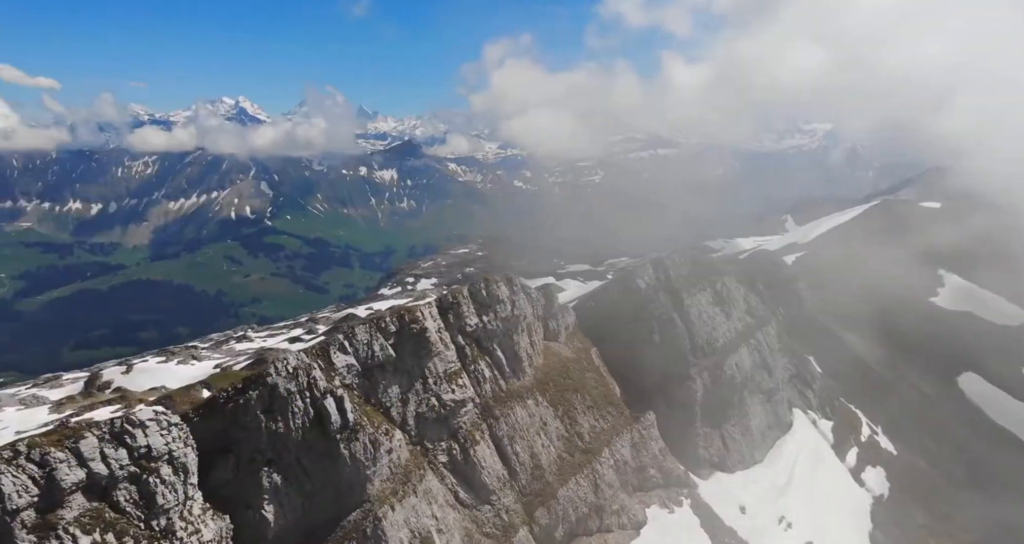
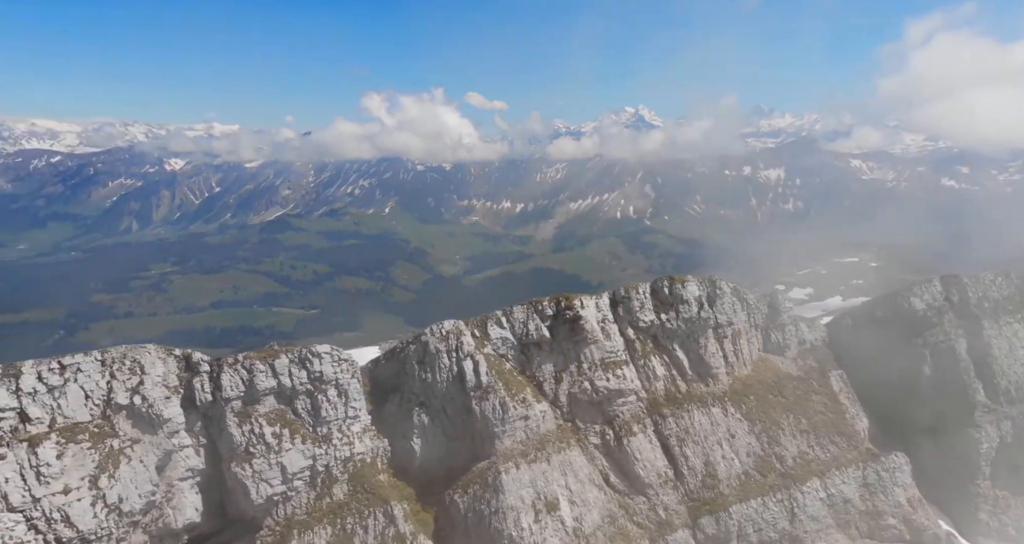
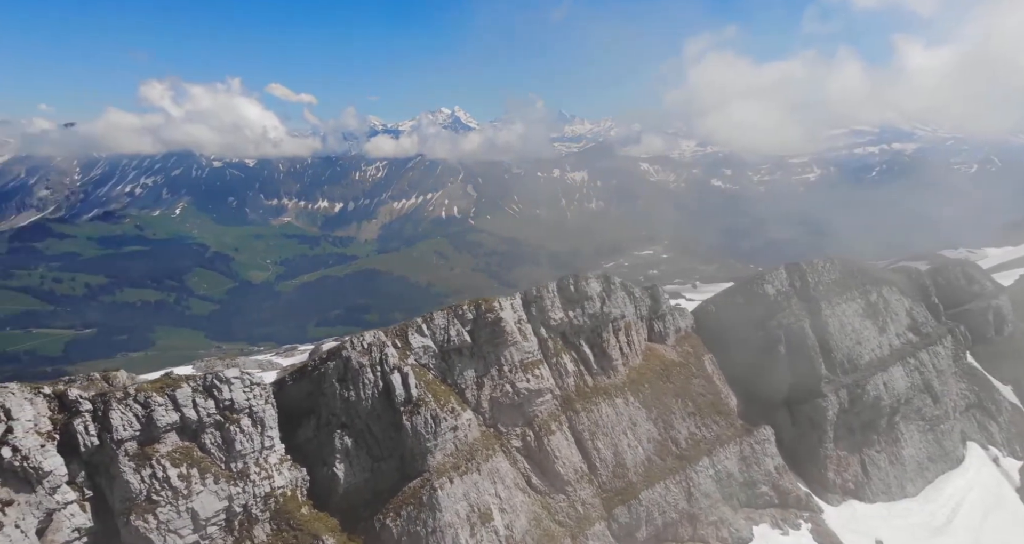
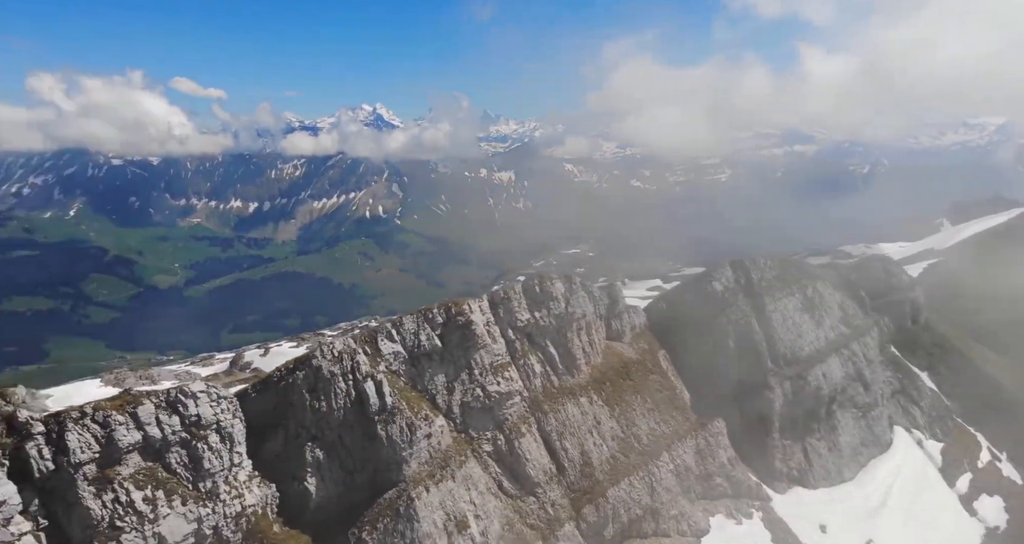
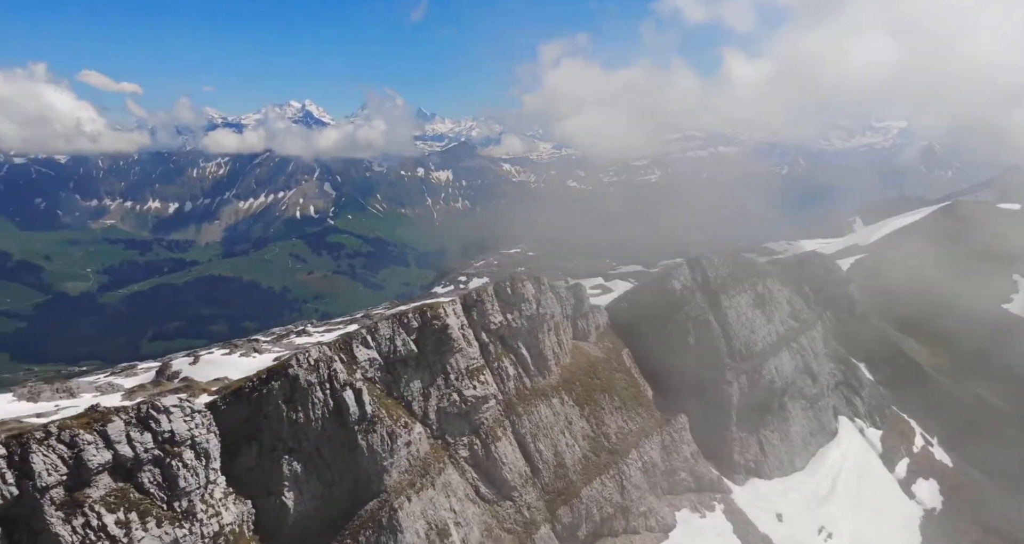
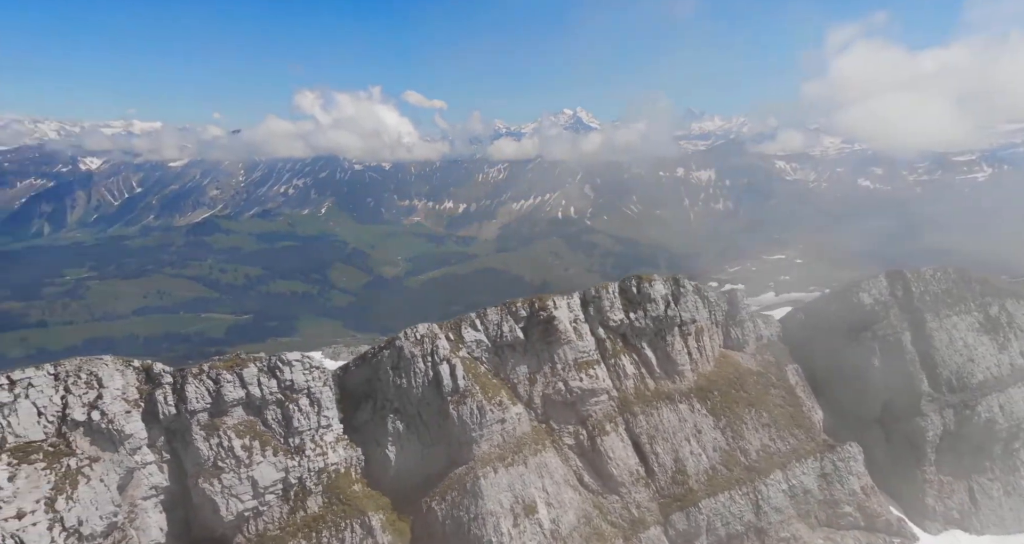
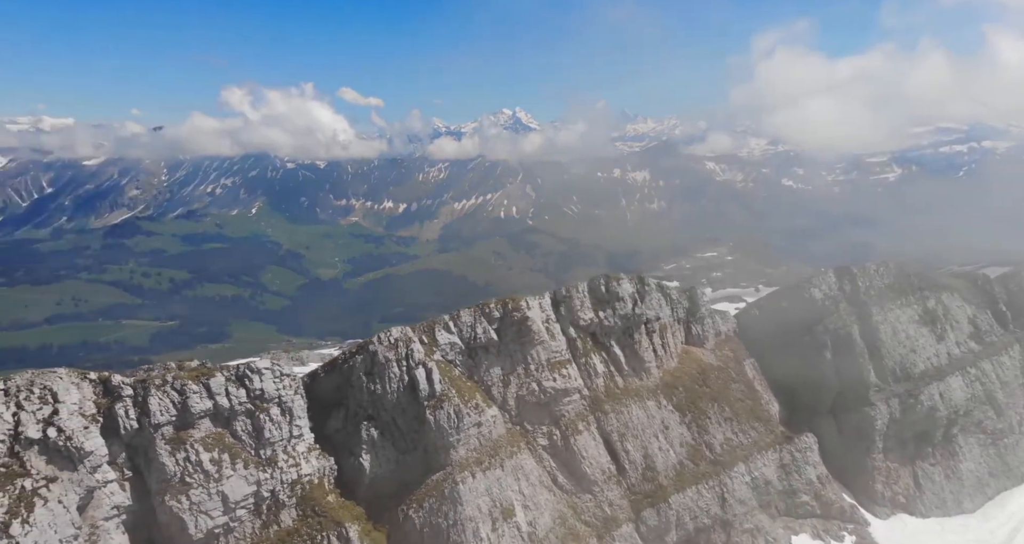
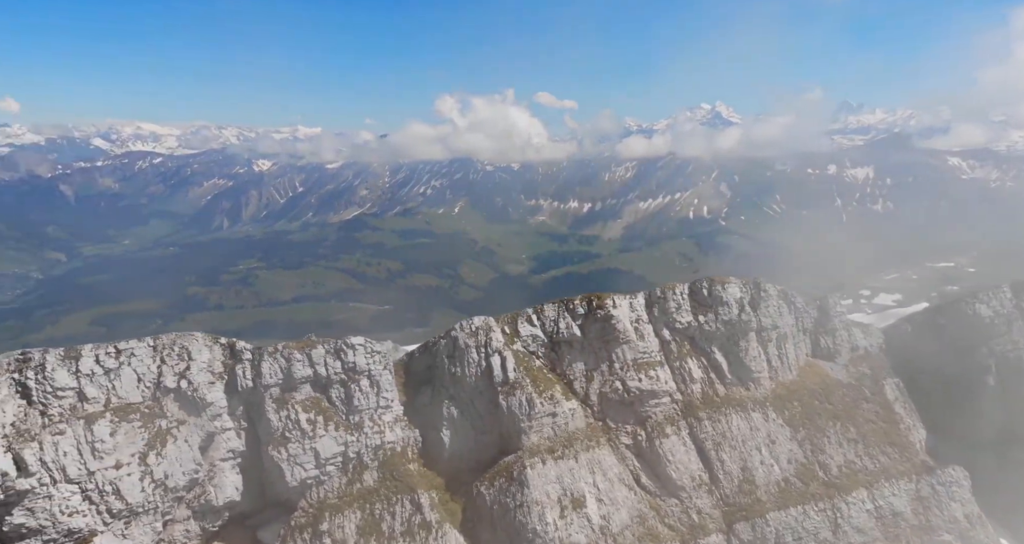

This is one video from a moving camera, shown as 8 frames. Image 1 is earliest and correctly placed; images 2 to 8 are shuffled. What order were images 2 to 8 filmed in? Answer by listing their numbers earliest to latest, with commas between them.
5, 4, 3, 7, 6, 2, 8
